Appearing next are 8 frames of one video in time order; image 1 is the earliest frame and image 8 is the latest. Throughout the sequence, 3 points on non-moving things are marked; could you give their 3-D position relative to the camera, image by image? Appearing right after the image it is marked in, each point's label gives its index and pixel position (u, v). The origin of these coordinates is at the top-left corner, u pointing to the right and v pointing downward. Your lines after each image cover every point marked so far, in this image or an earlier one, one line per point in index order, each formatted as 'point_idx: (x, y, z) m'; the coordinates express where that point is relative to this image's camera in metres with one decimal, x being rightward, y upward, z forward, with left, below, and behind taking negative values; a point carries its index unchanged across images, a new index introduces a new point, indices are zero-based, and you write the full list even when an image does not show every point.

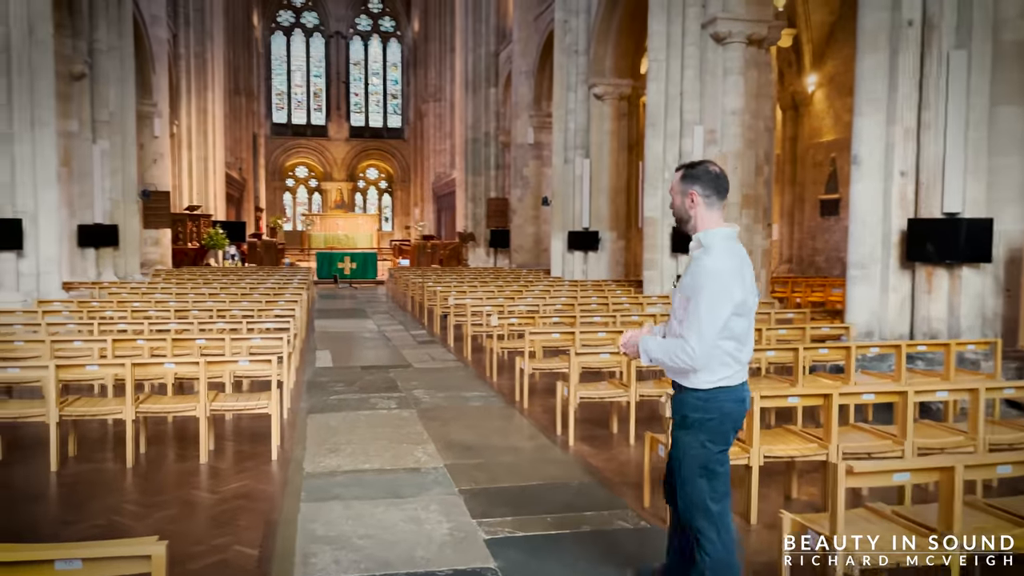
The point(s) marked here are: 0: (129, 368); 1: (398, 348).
0: (-2.9, -0.6, +6.2) m
1: (-1.8, -1.0, +12.9) m
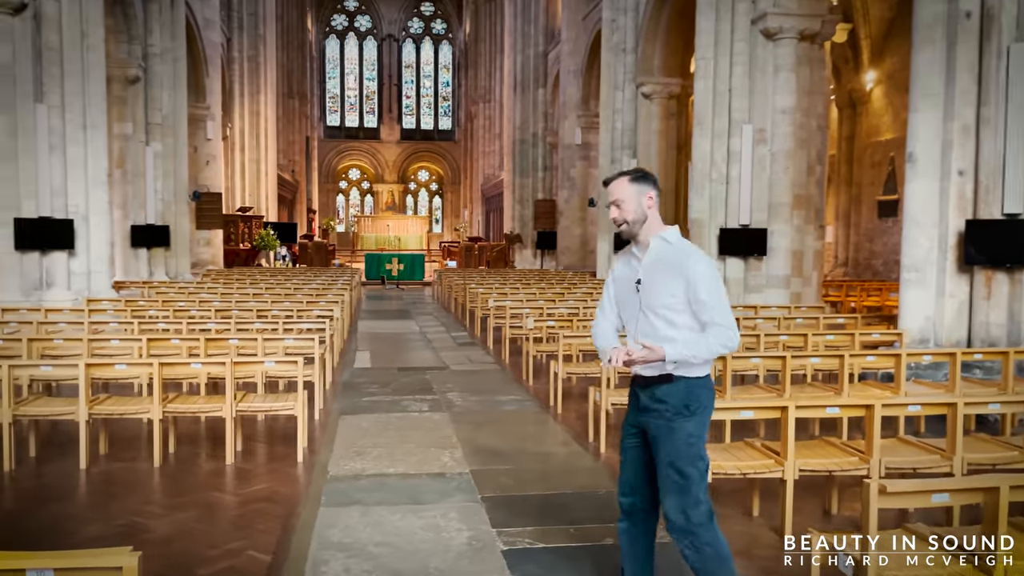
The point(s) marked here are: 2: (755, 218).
0: (-2.7, -0.6, +6.2) m
1: (-1.2, -1.0, +12.9) m
2: (+4.1, +1.2, +14.0) m
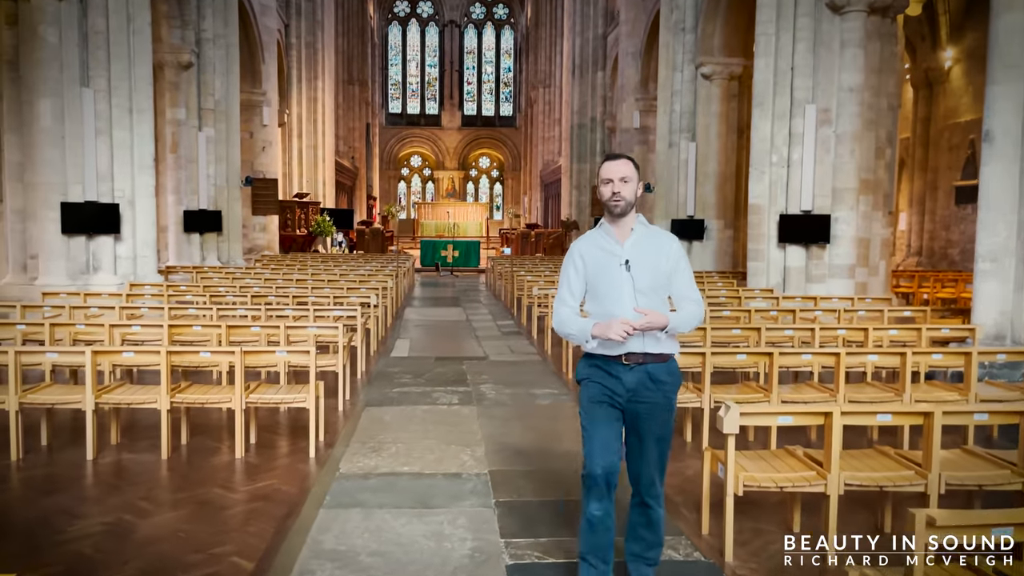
0: (-2.5, -0.5, +6.0) m
1: (-0.5, -0.8, +12.5) m
2: (+4.9, +1.4, +13.2) m
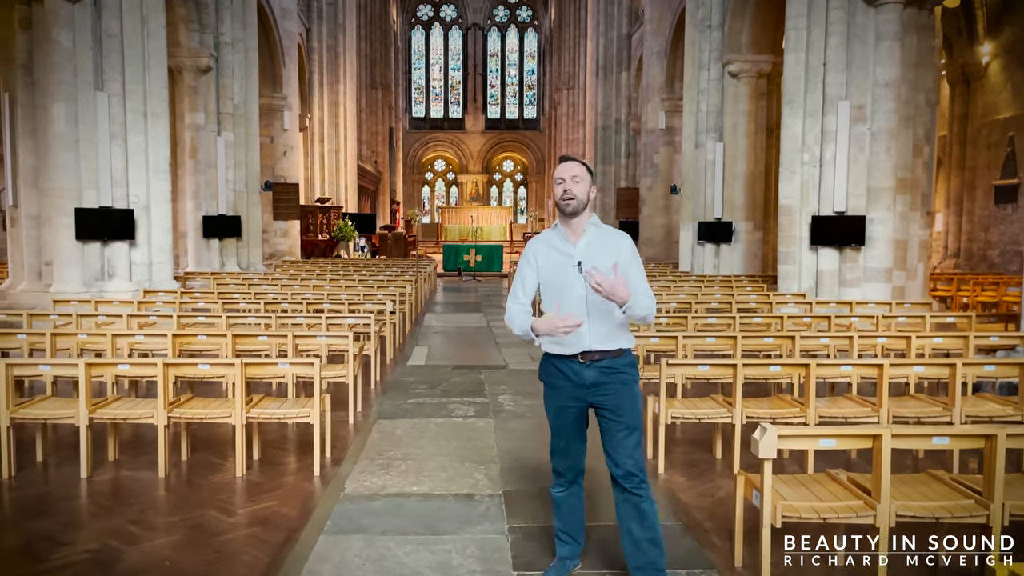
0: (-2.4, -0.6, +5.7) m
1: (-0.2, -0.9, +12.1) m
2: (+5.2, +1.3, +12.7) m
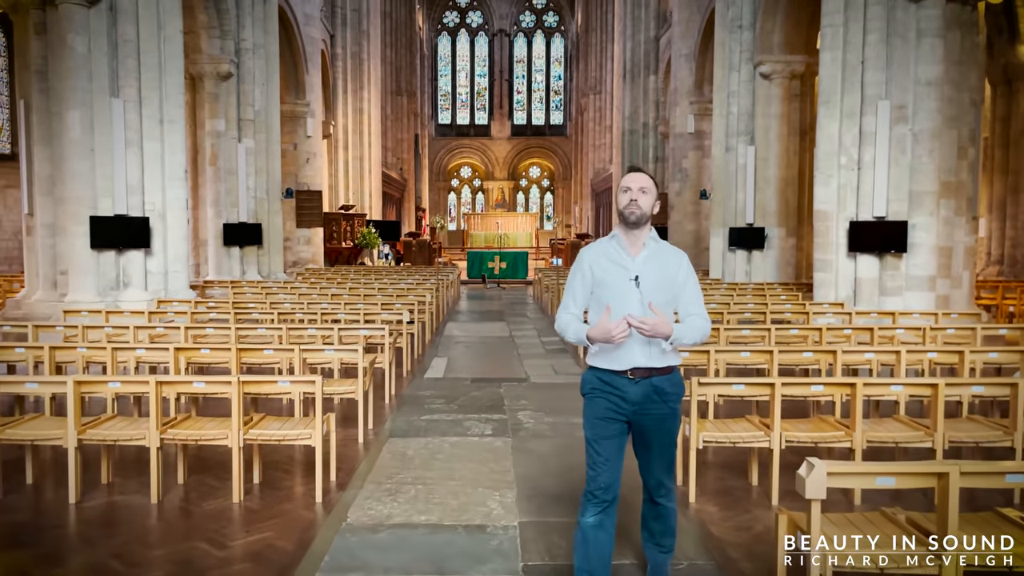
0: (-2.3, -0.6, +5.3) m
1: (+0.1, -1.0, +11.7) m
2: (+5.6, +1.2, +12.1) m
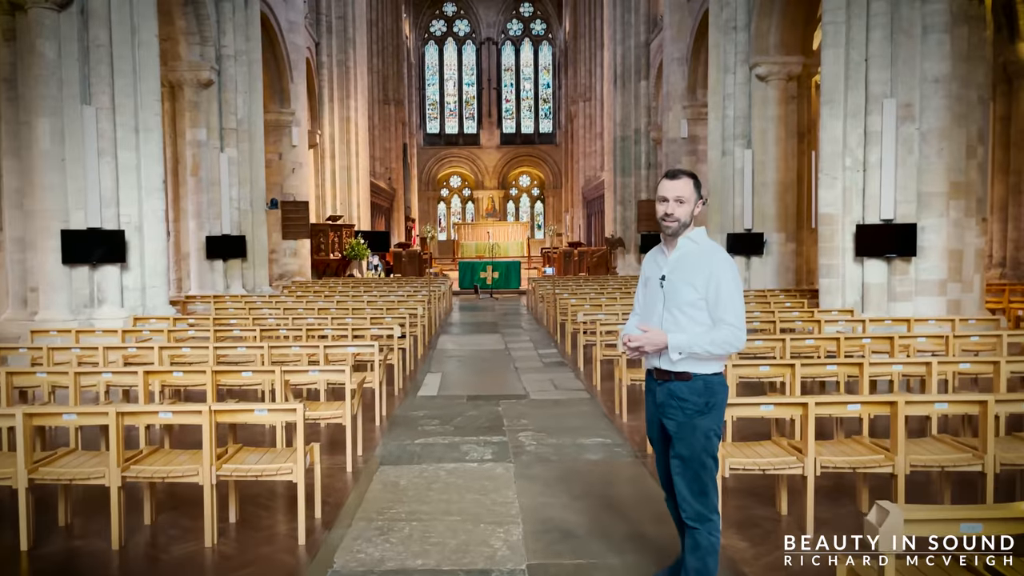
0: (-2.3, -0.8, +4.8) m
1: (+0.1, -1.1, +11.2) m
2: (+5.5, +1.1, +11.6) m
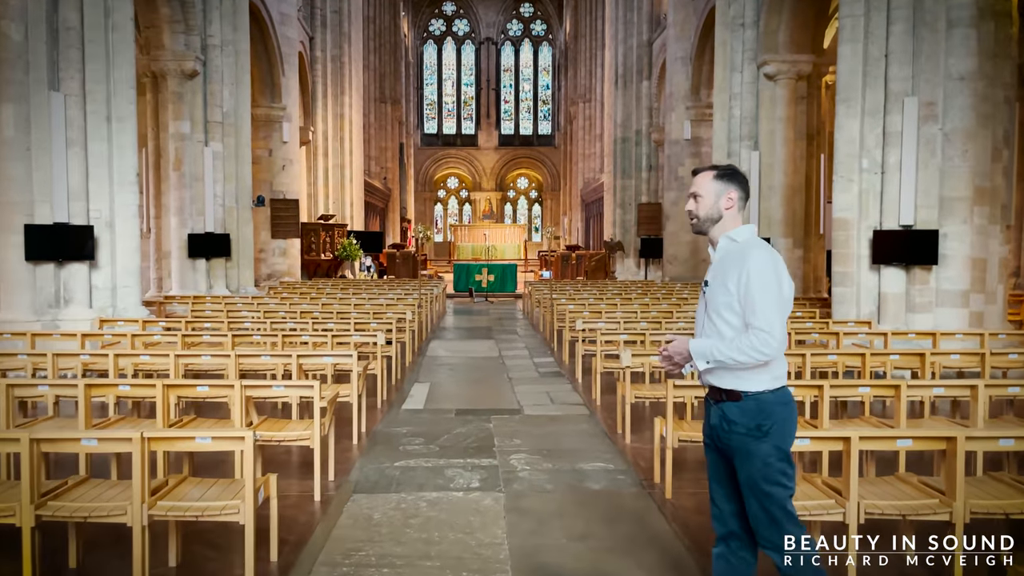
0: (-2.3, -0.8, +4.0) m
1: (0.0, -1.2, +10.4) m
2: (+5.4, +1.0, +11.0) m
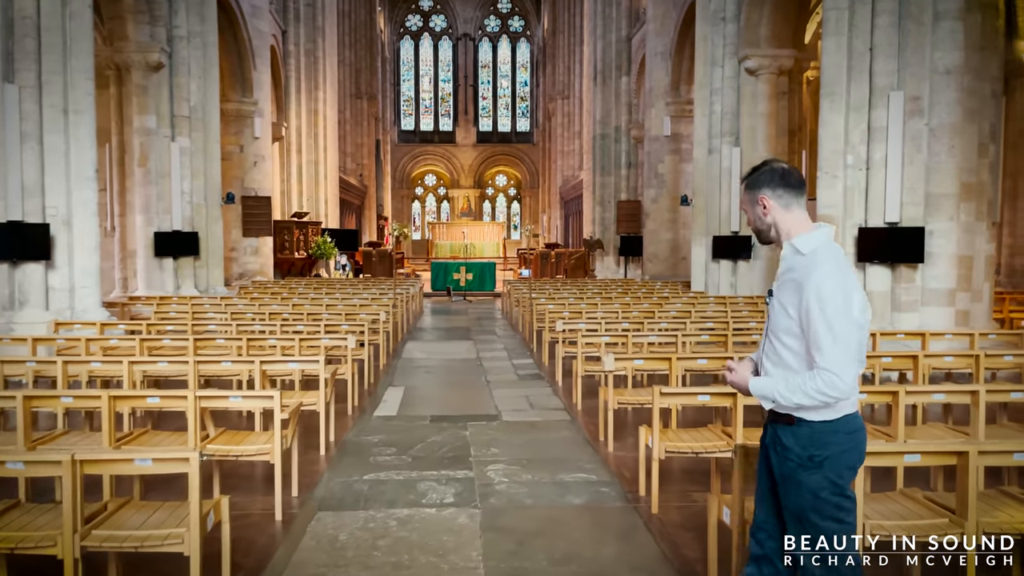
0: (-2.4, -0.8, +3.6) m
1: (-0.3, -1.2, +10.1) m
2: (+5.1, +1.0, +10.7) m
